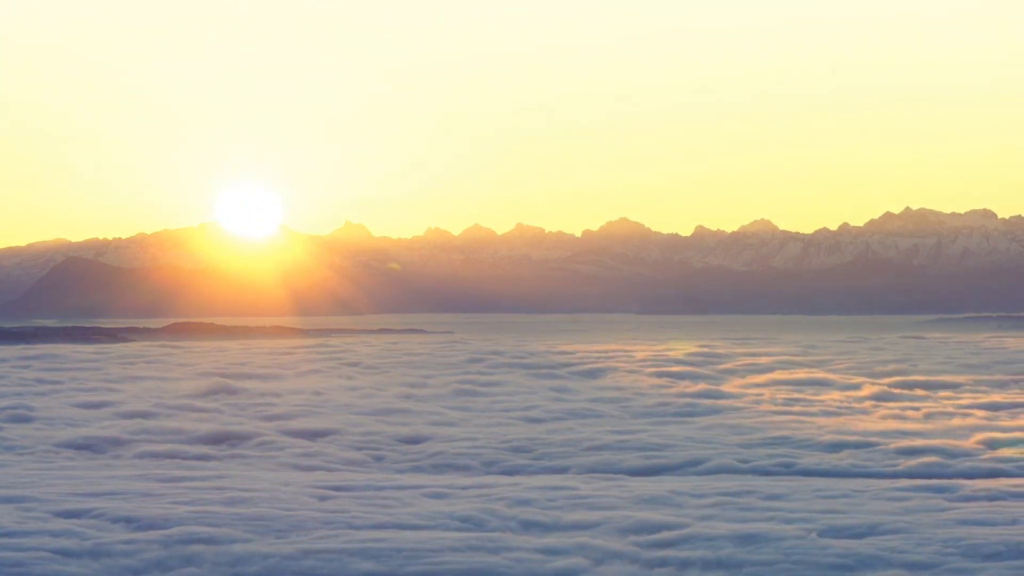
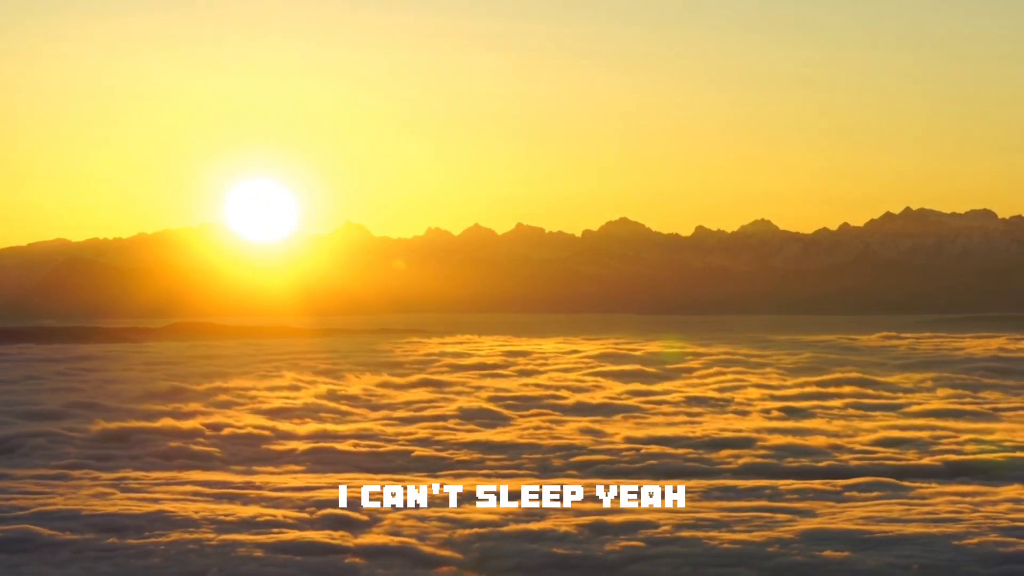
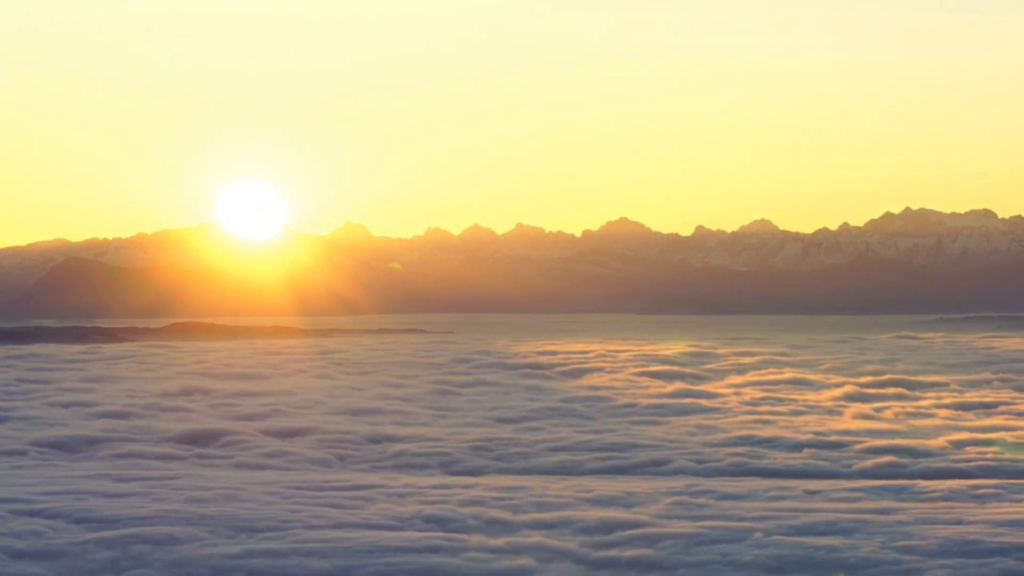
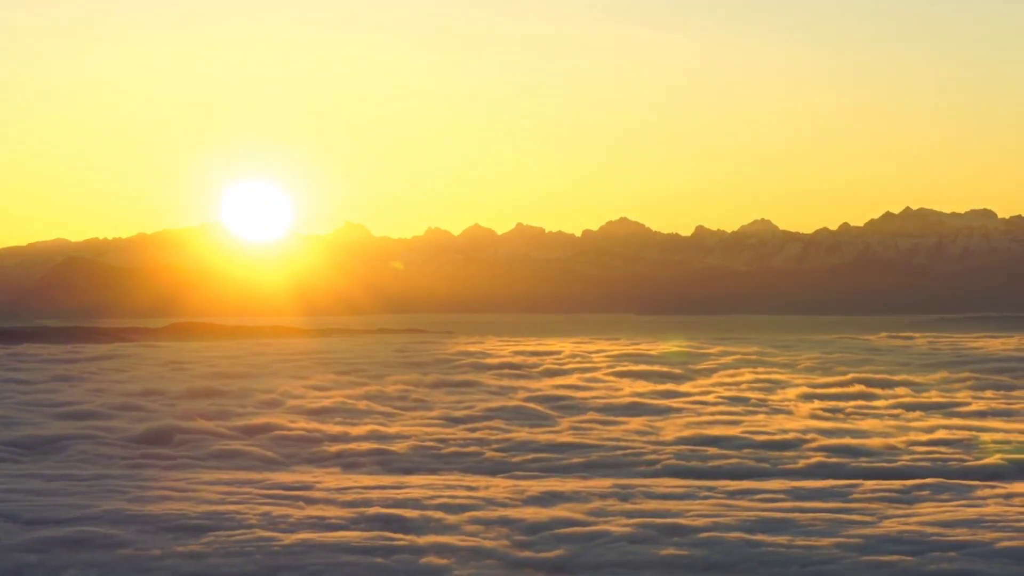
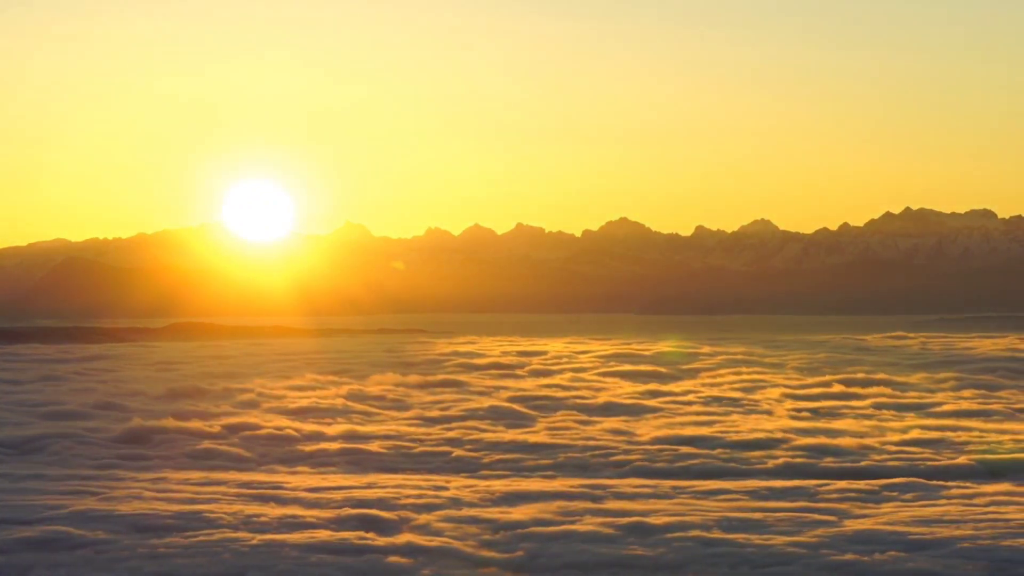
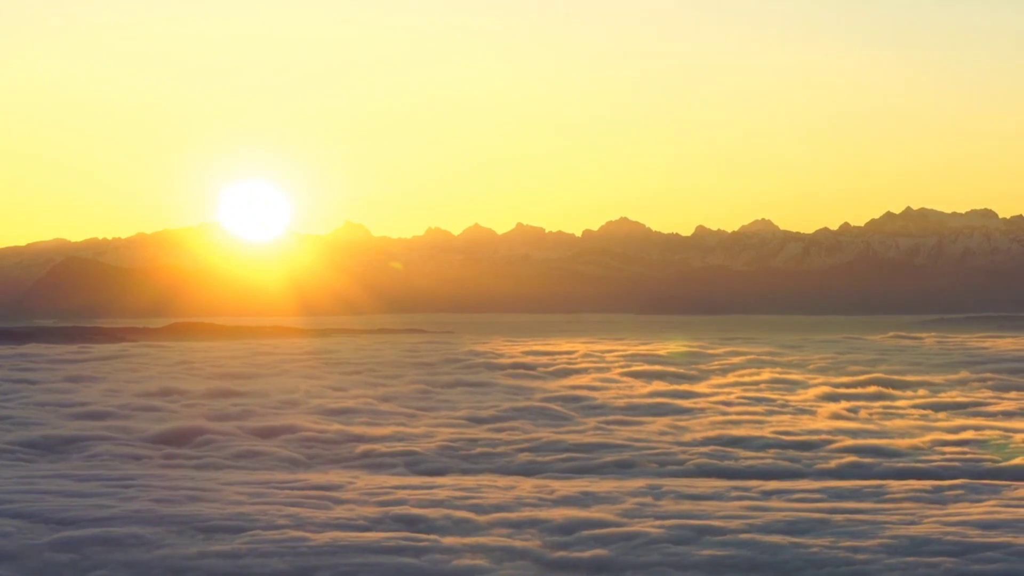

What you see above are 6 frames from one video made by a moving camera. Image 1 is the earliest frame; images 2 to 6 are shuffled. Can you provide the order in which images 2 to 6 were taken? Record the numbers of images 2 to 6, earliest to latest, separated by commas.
3, 6, 4, 5, 2
